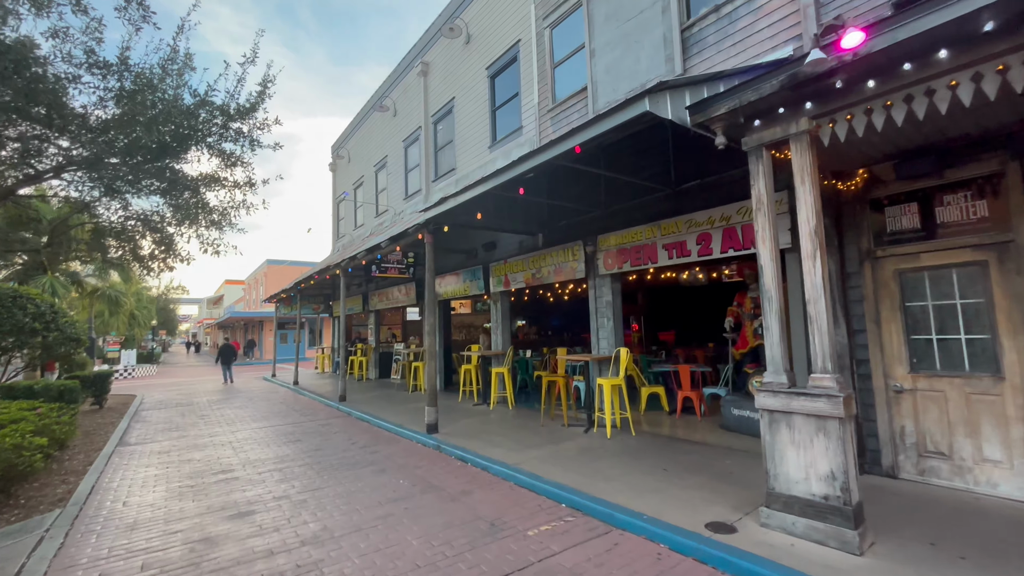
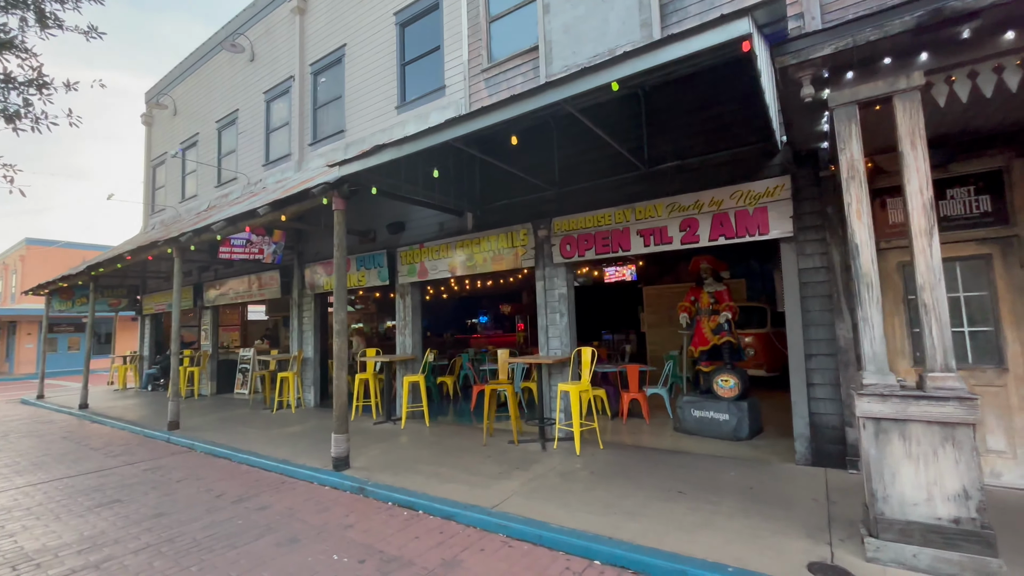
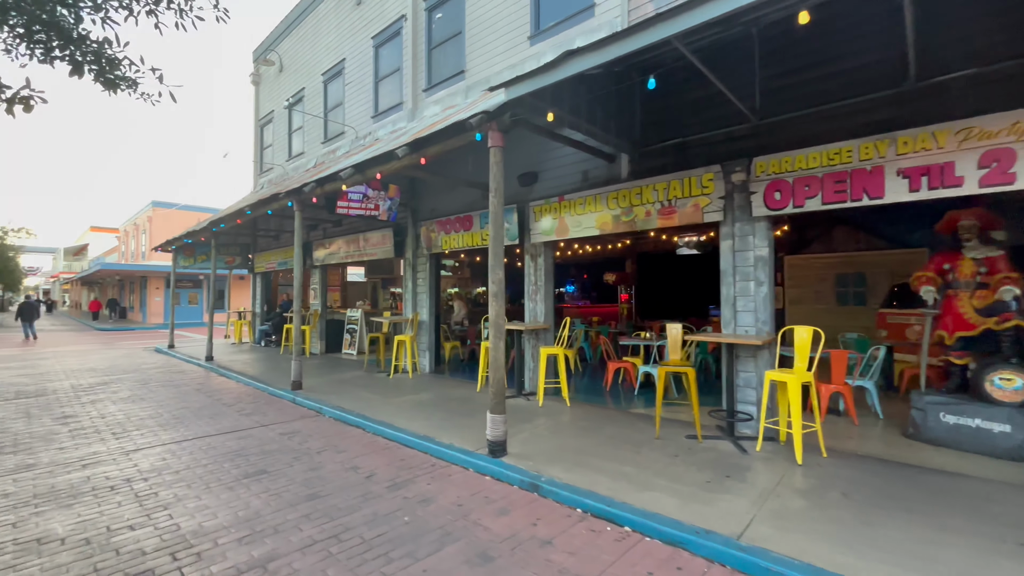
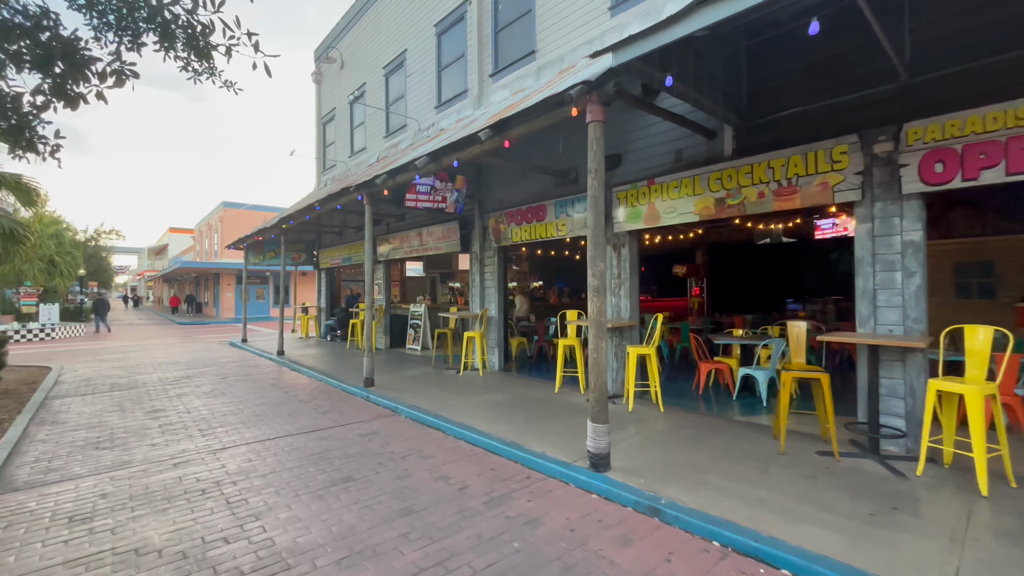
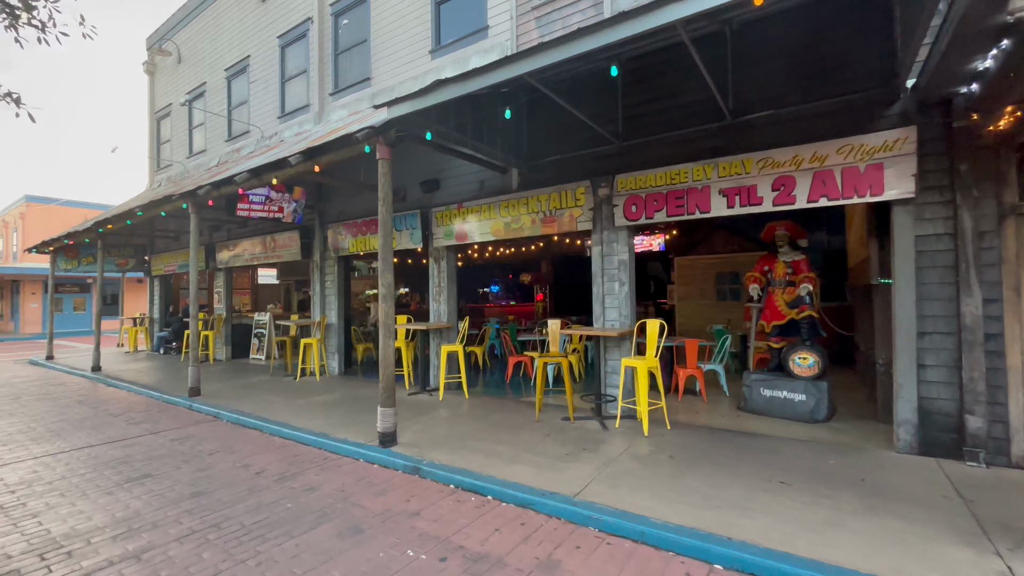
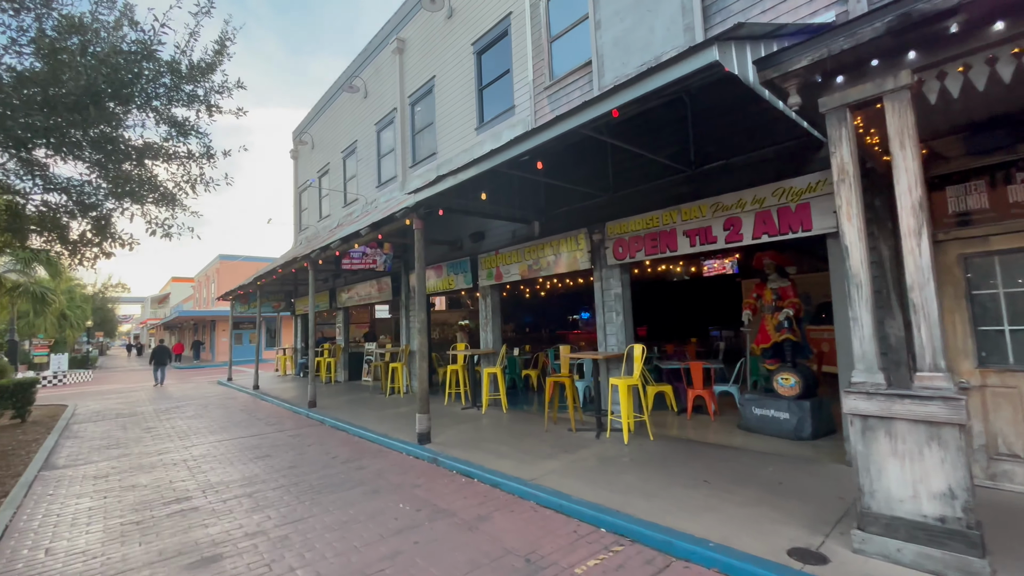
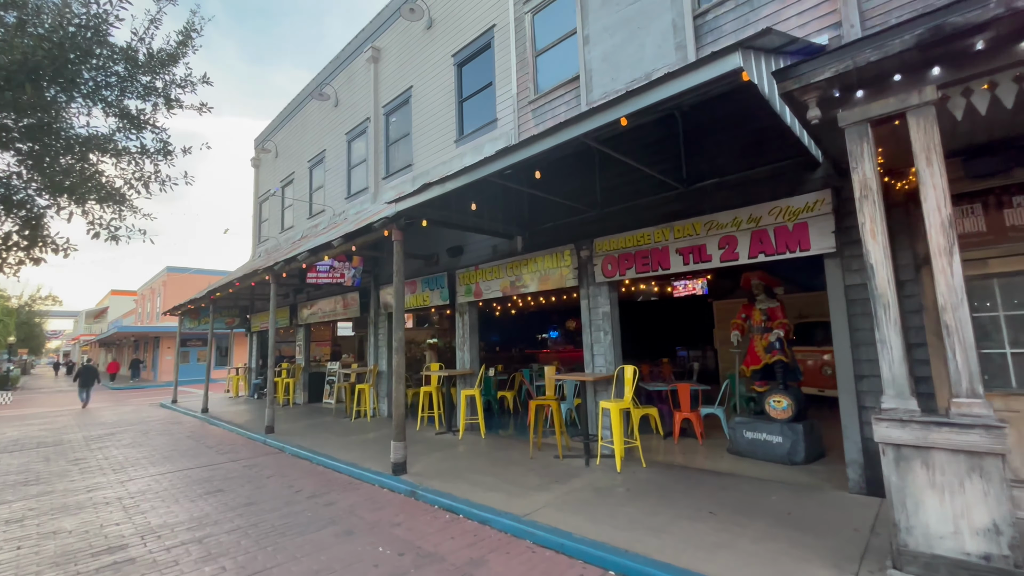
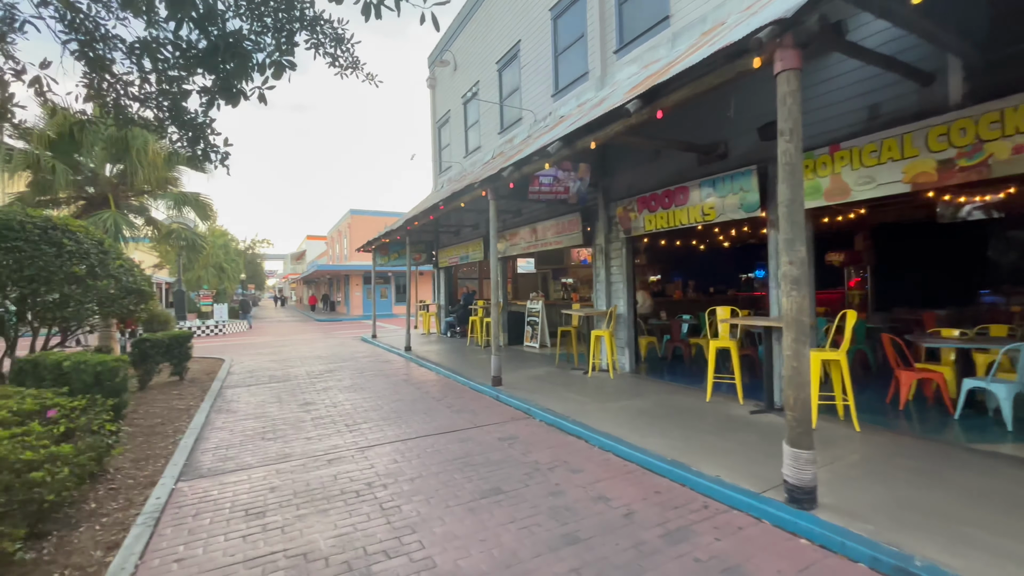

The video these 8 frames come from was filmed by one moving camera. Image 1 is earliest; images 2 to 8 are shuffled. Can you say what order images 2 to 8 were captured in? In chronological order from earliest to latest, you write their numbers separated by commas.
6, 7, 2, 5, 3, 4, 8
